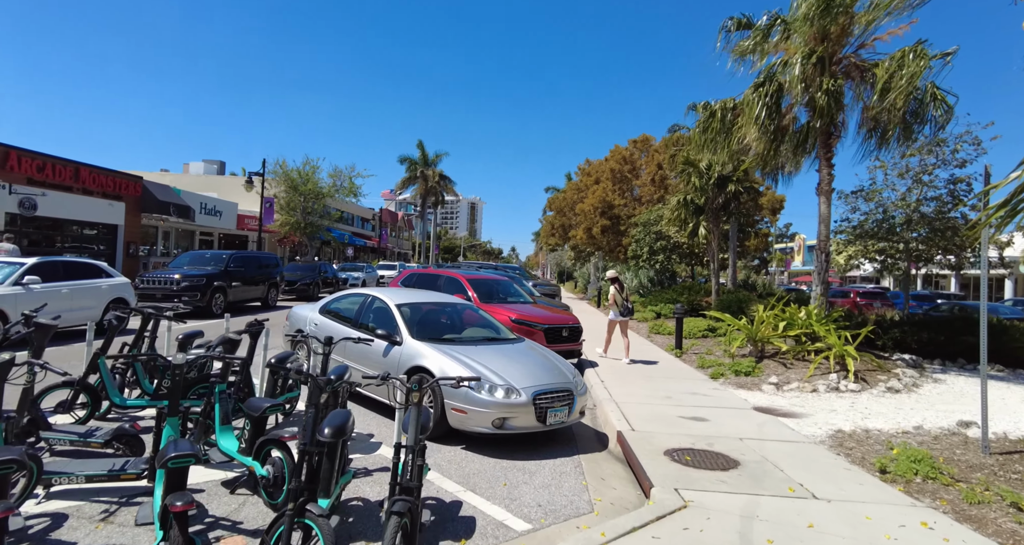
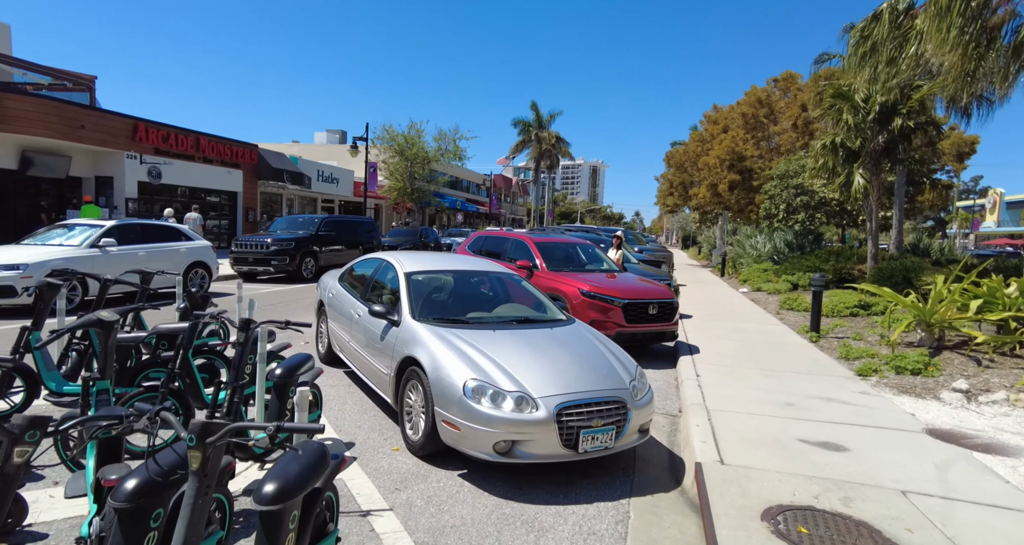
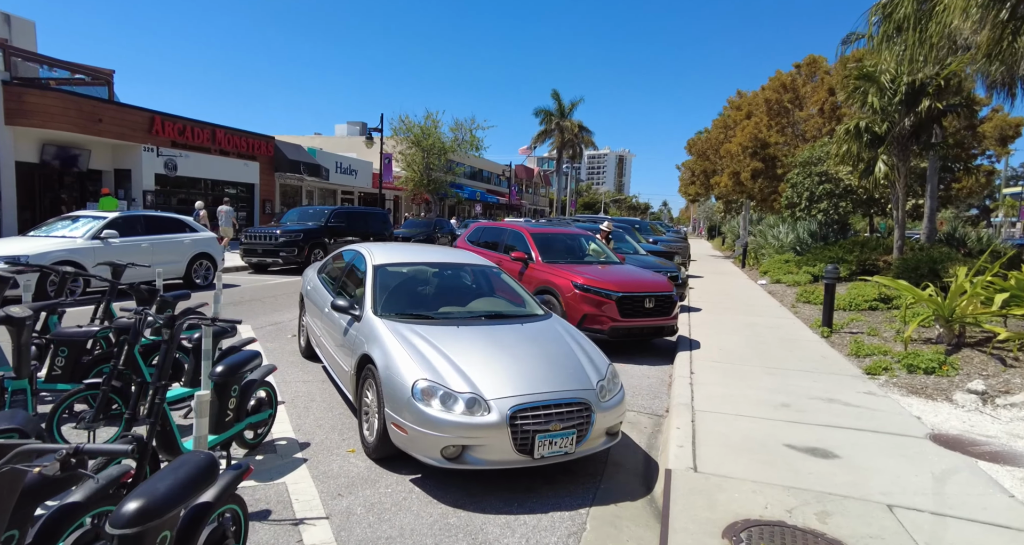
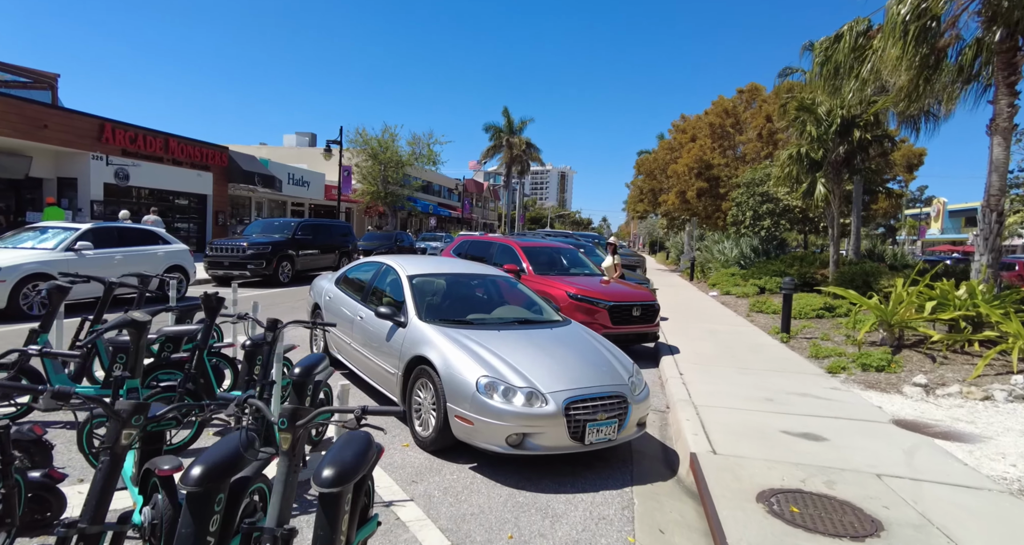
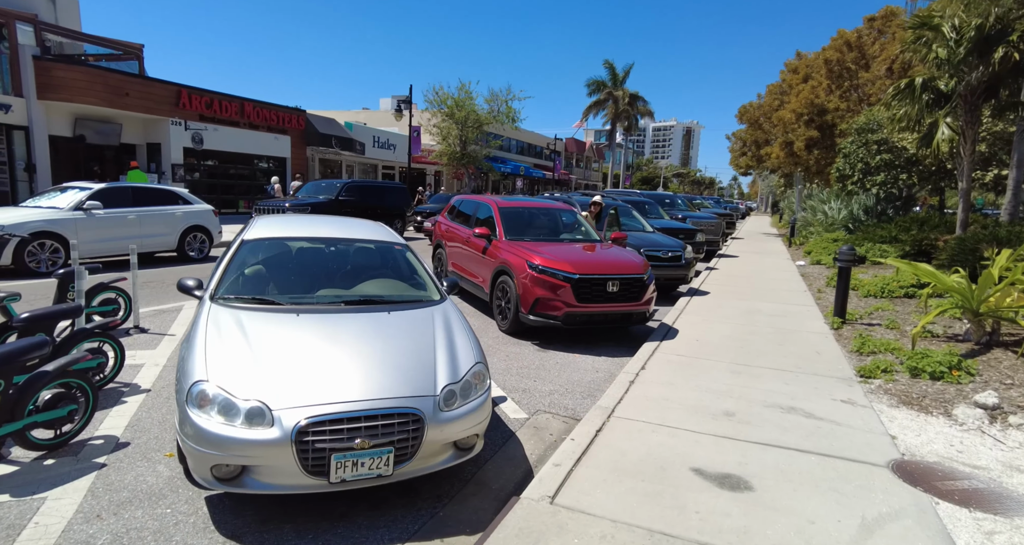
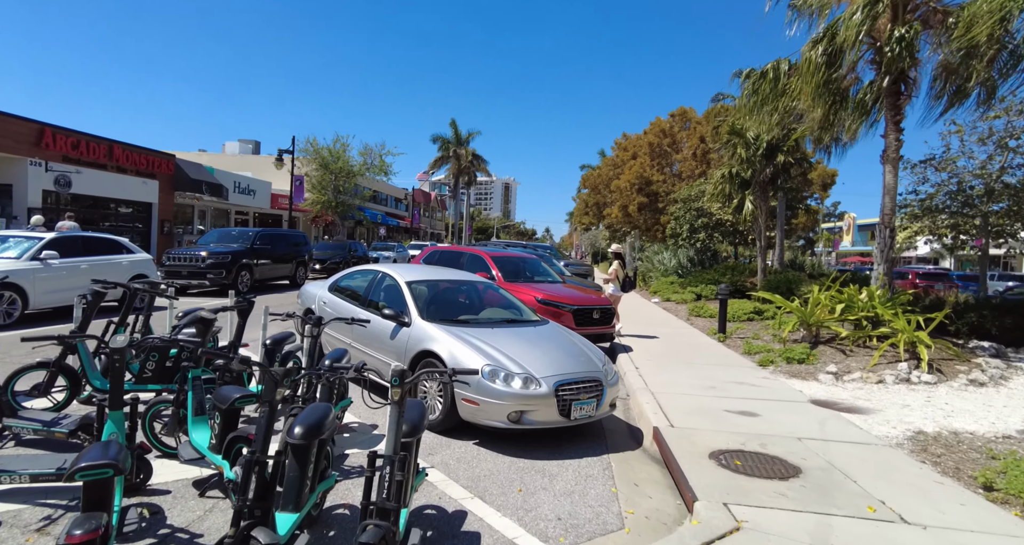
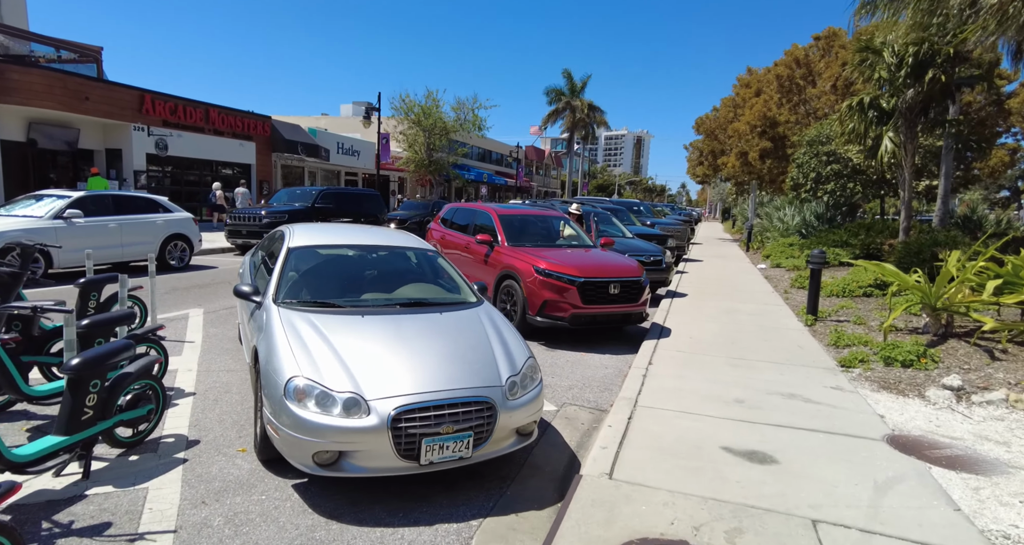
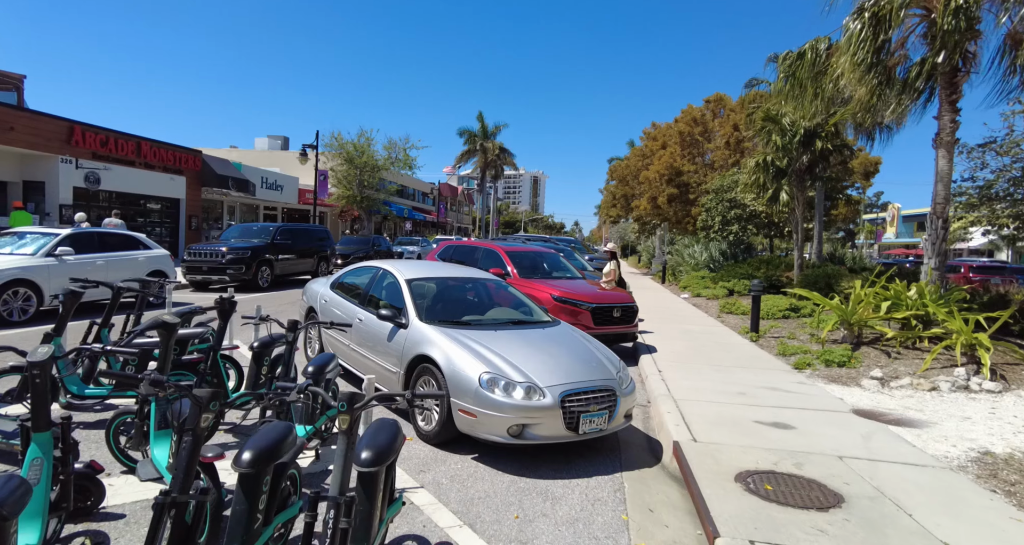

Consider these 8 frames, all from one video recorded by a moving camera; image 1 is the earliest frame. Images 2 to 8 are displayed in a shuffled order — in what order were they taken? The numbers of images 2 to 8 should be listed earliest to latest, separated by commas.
6, 8, 4, 2, 3, 7, 5
